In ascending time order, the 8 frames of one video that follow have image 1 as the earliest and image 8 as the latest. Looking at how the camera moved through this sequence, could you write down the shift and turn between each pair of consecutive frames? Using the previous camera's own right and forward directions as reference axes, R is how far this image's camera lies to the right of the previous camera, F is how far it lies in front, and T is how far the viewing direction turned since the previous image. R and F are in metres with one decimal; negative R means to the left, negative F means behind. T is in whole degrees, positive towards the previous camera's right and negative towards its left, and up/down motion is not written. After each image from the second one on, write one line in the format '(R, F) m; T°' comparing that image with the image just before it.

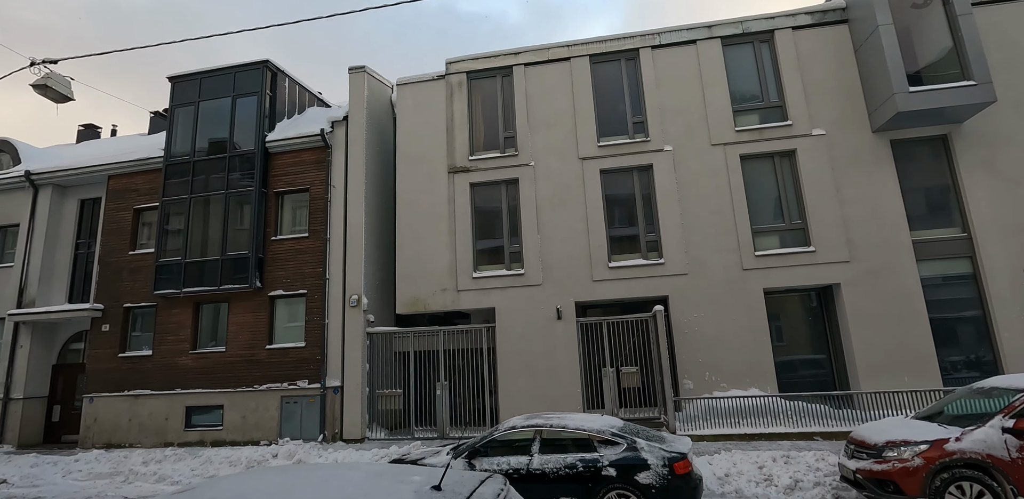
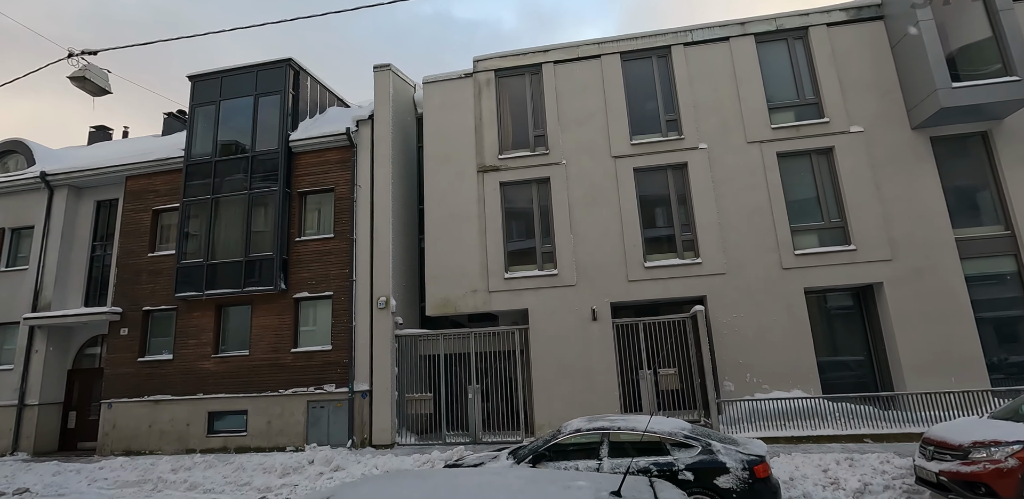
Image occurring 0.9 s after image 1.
(-0.9, +0.3) m; 0°
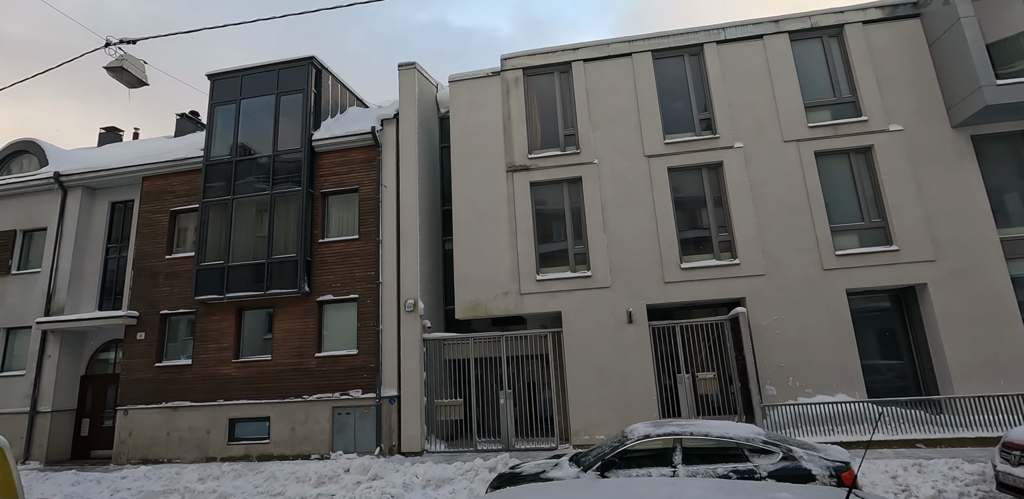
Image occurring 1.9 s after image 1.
(-0.9, +0.3) m; 0°
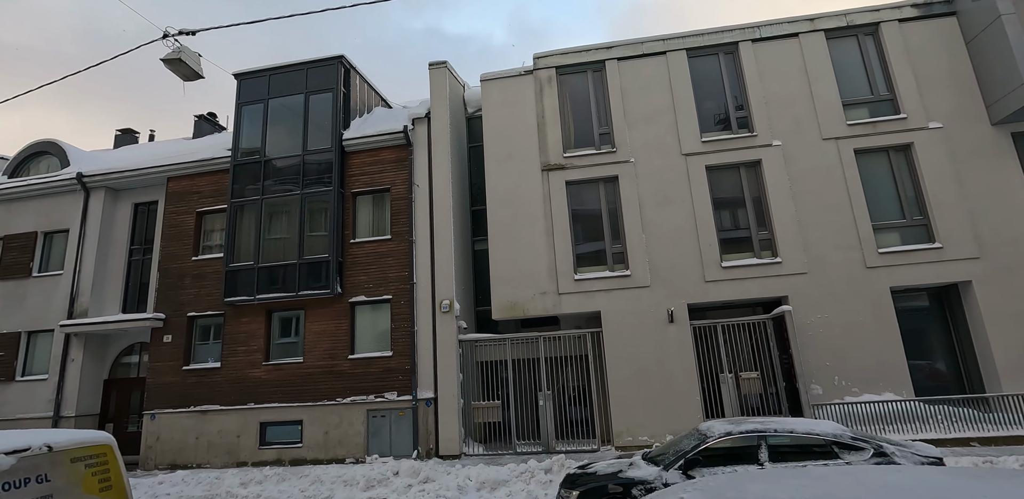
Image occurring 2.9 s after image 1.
(-1.0, +0.2) m; +1°
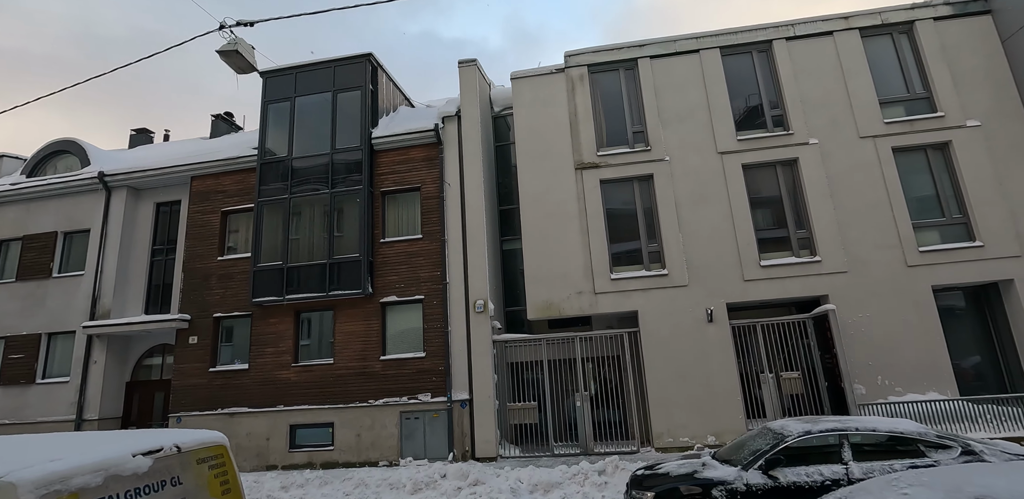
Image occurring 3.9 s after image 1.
(-1.0, +0.2) m; 0°
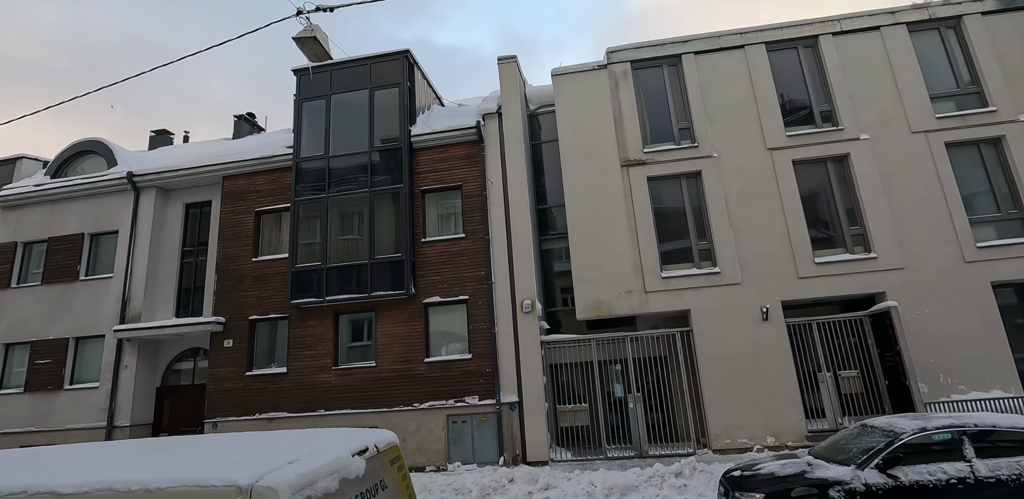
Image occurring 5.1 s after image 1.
(-1.3, +0.3) m; +1°
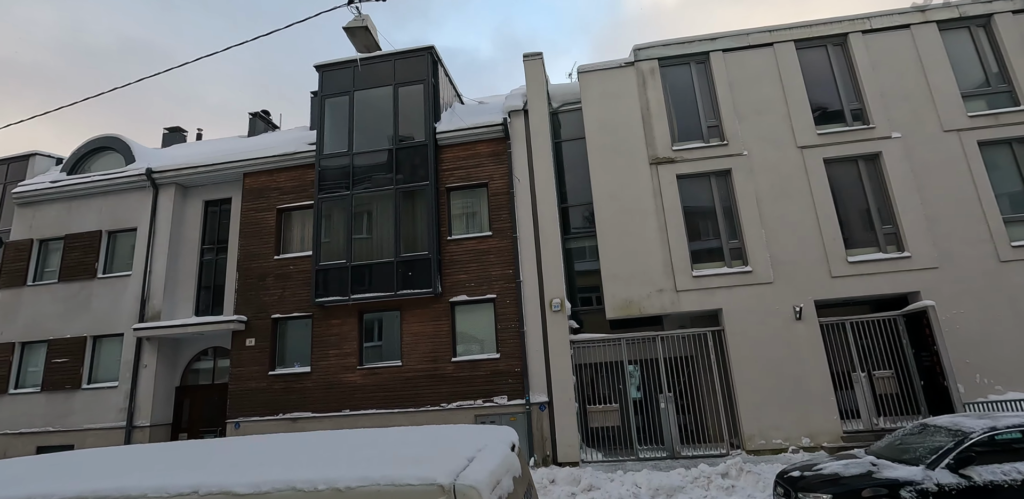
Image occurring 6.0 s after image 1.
(-0.8, +0.2) m; 0°
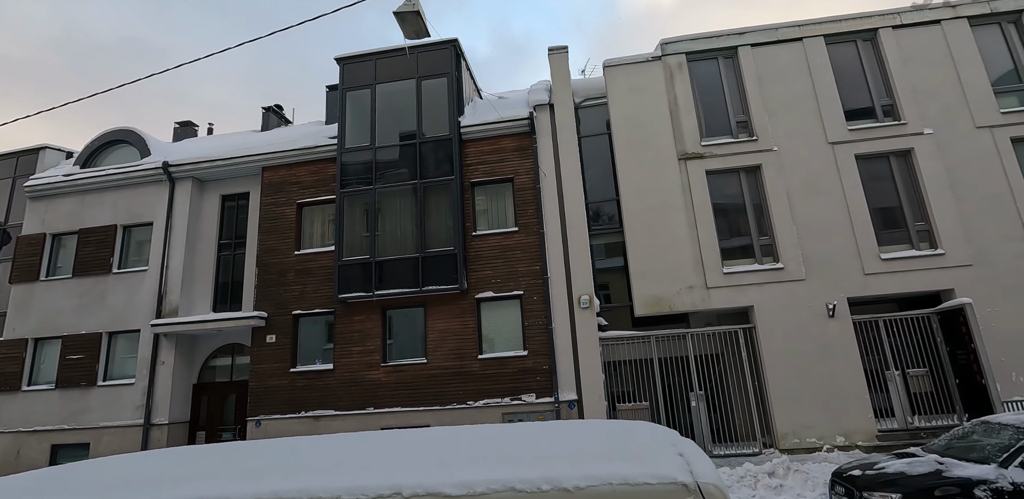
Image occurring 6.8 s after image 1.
(-0.7, +0.2) m; 0°
